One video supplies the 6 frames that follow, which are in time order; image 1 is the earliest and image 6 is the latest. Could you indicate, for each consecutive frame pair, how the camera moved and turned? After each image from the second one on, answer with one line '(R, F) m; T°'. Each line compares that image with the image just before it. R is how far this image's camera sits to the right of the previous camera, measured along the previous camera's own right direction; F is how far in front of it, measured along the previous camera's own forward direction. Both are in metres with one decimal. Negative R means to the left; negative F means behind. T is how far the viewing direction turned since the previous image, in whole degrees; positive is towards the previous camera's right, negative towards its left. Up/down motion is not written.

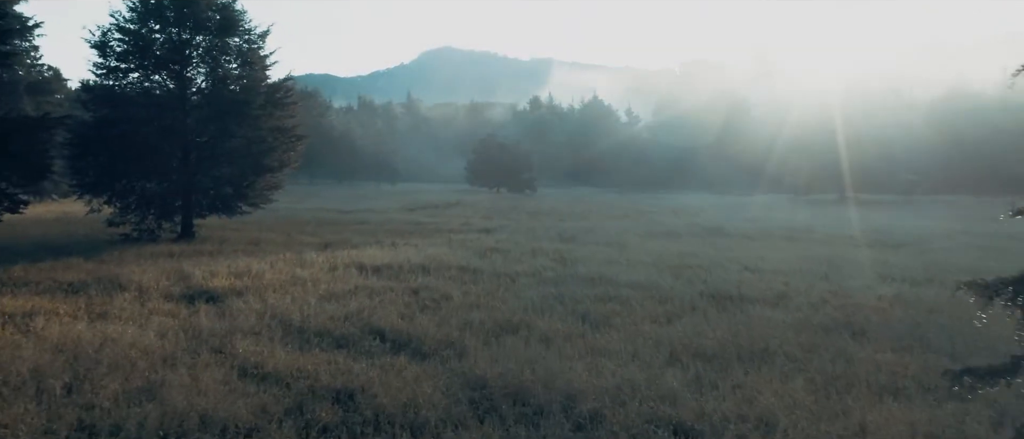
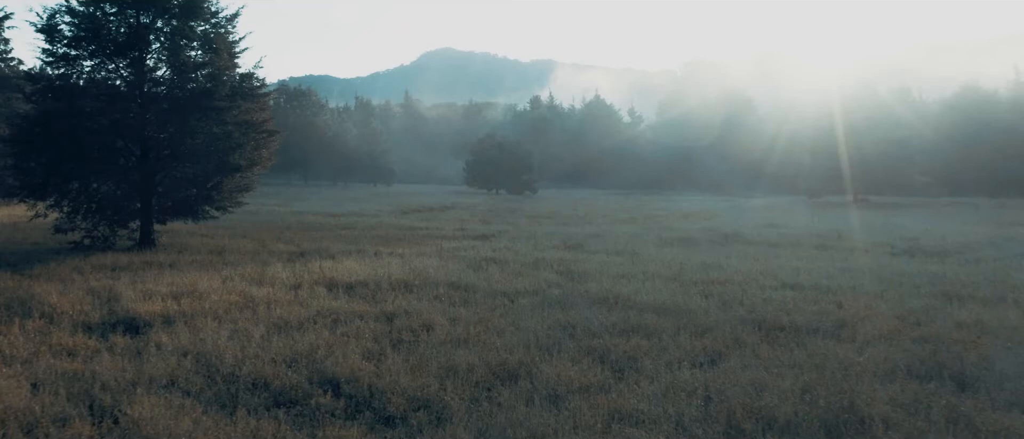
(0.0, +2.8) m; 0°
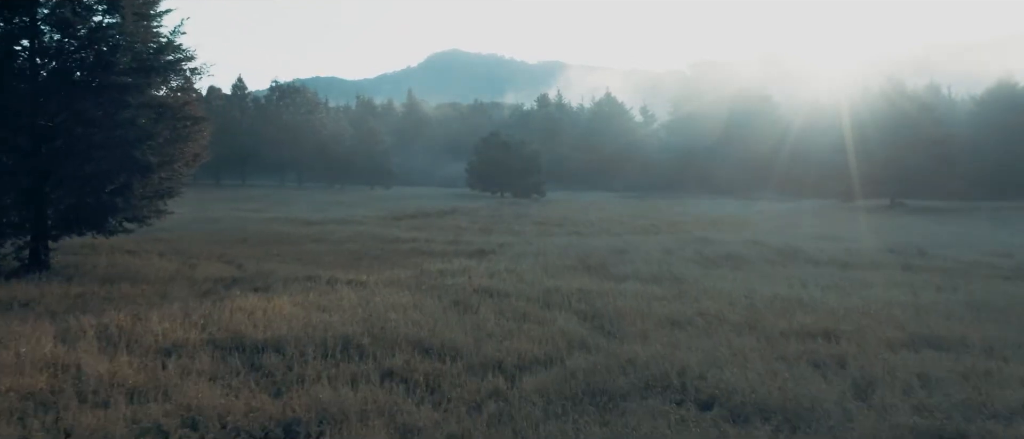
(+0.1, +5.4) m; 0°
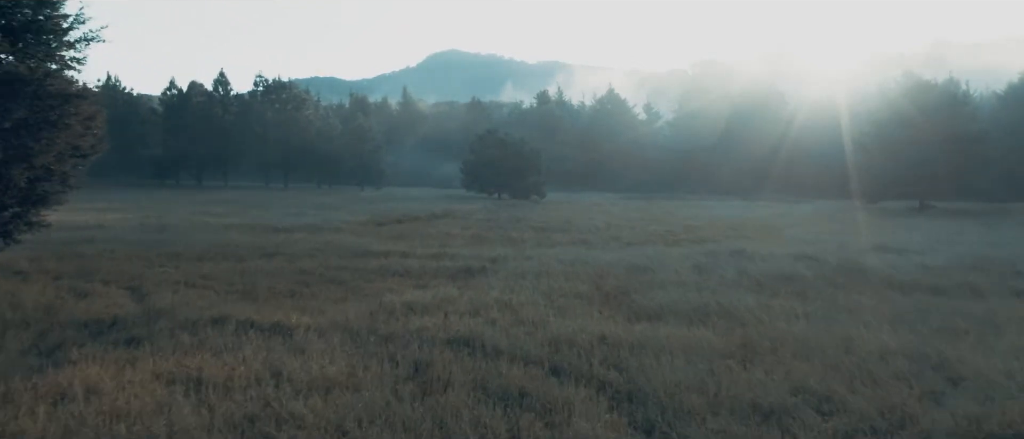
(+0.1, +4.5) m; 0°
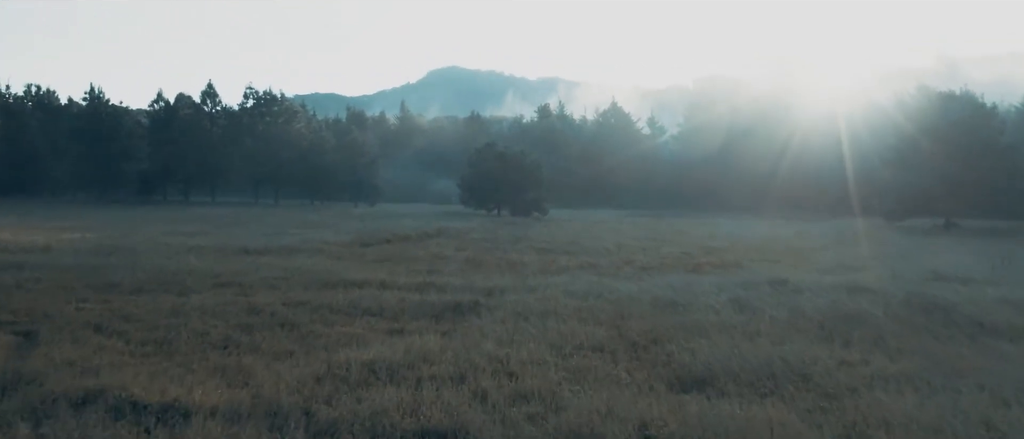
(0.0, +3.2) m; 0°
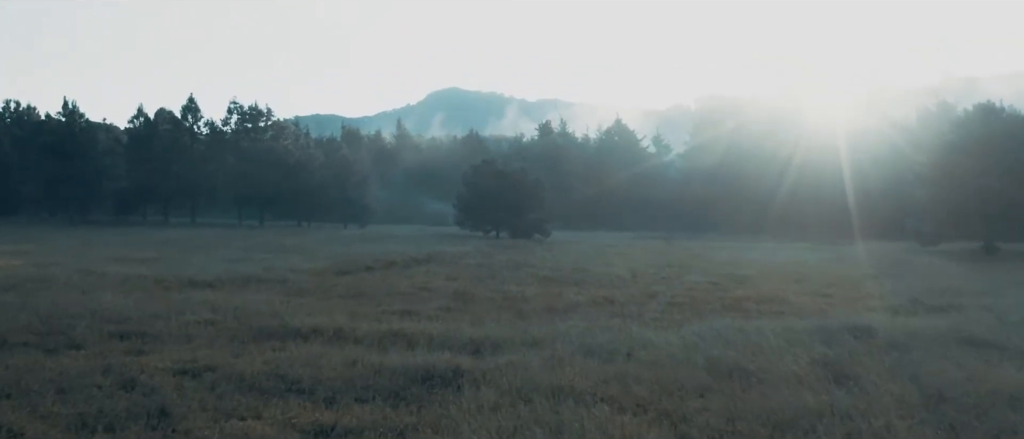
(0.0, +4.3) m; 0°
